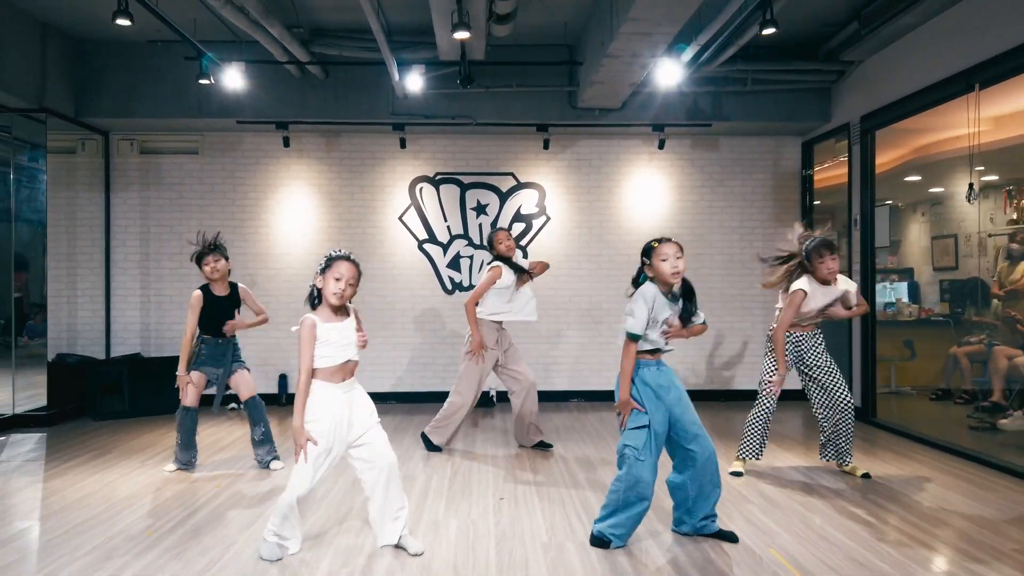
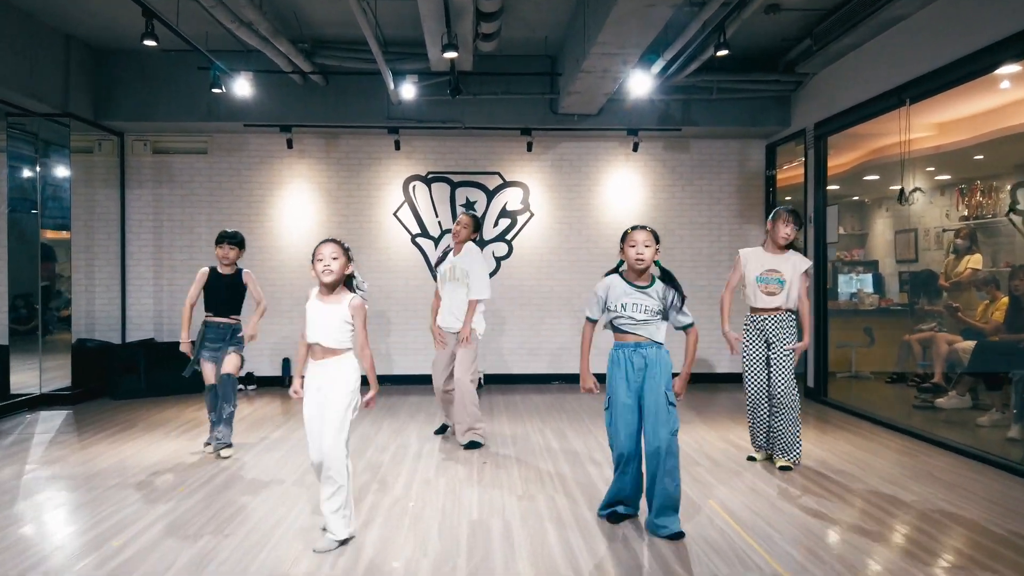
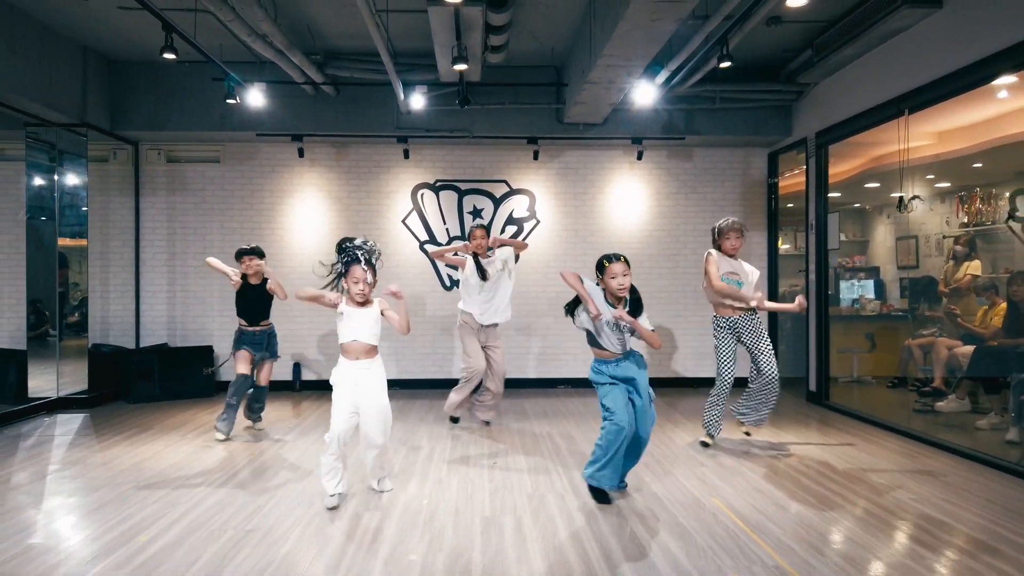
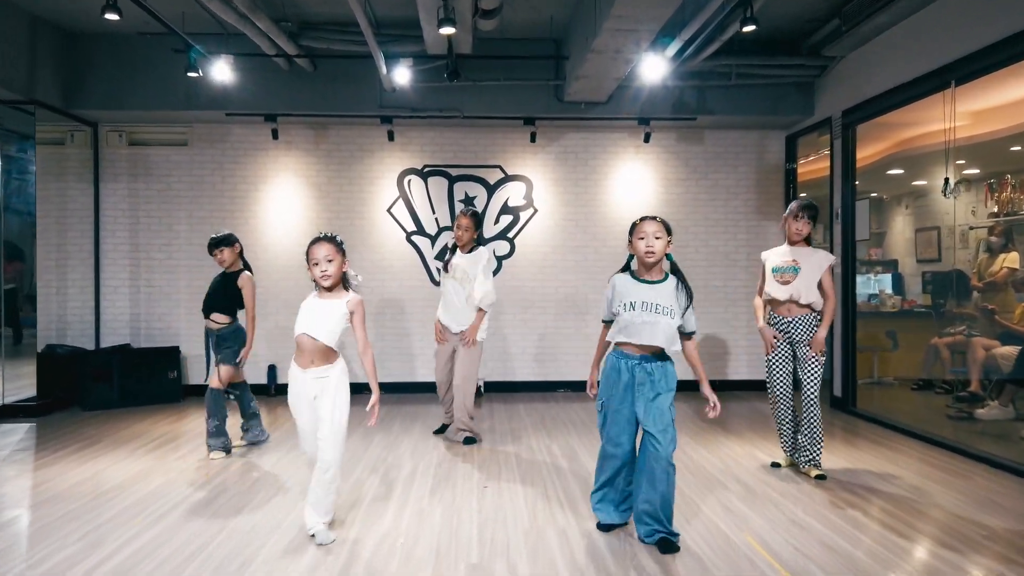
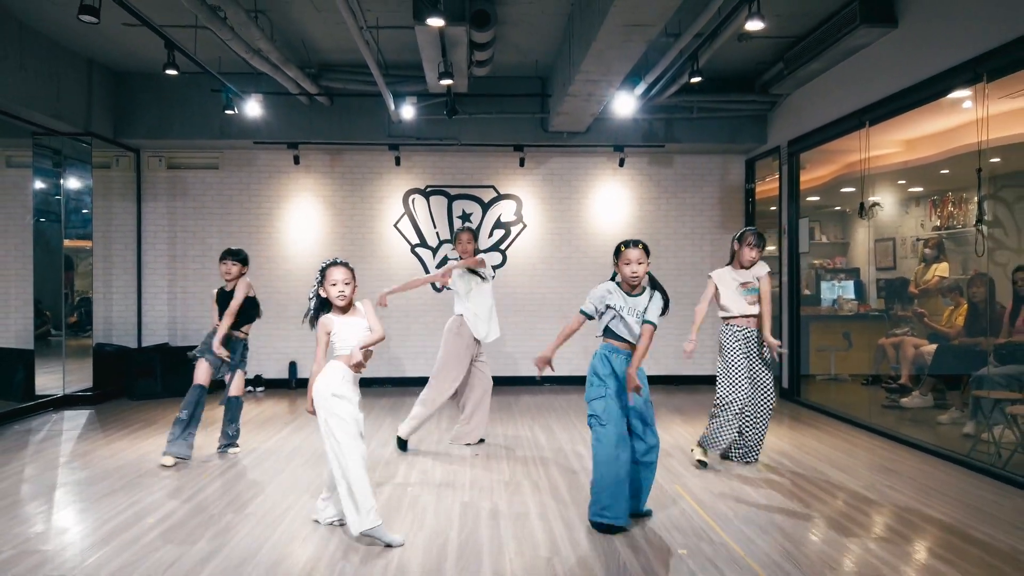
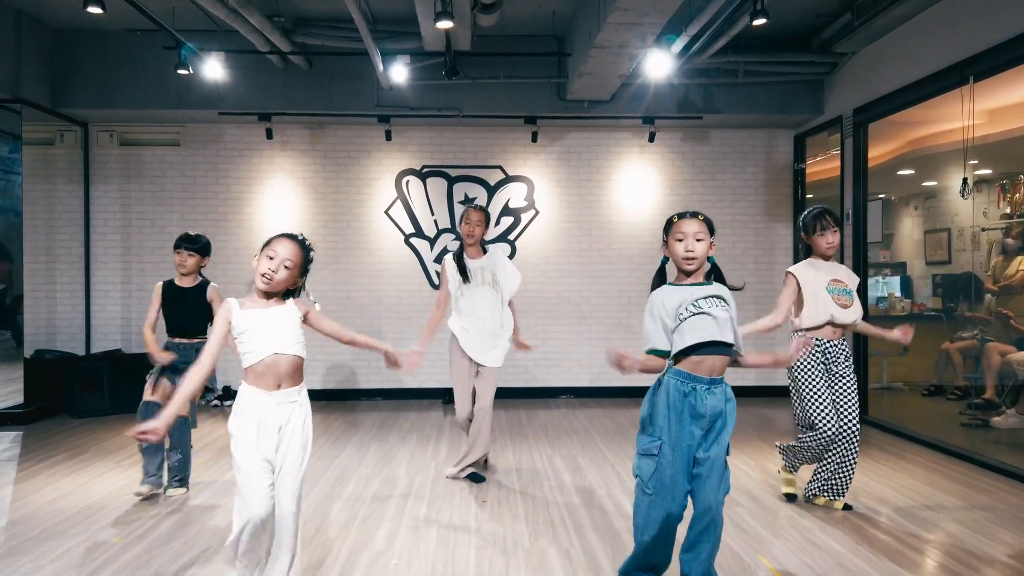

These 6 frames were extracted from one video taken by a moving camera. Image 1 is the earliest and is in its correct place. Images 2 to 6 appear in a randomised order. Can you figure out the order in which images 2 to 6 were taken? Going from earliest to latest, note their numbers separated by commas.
3, 6, 5, 2, 4
